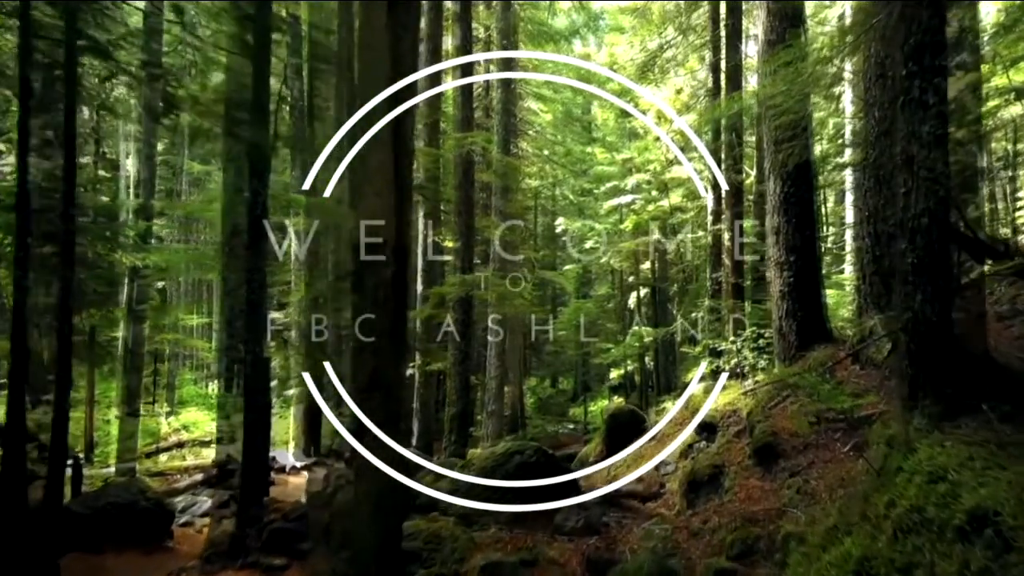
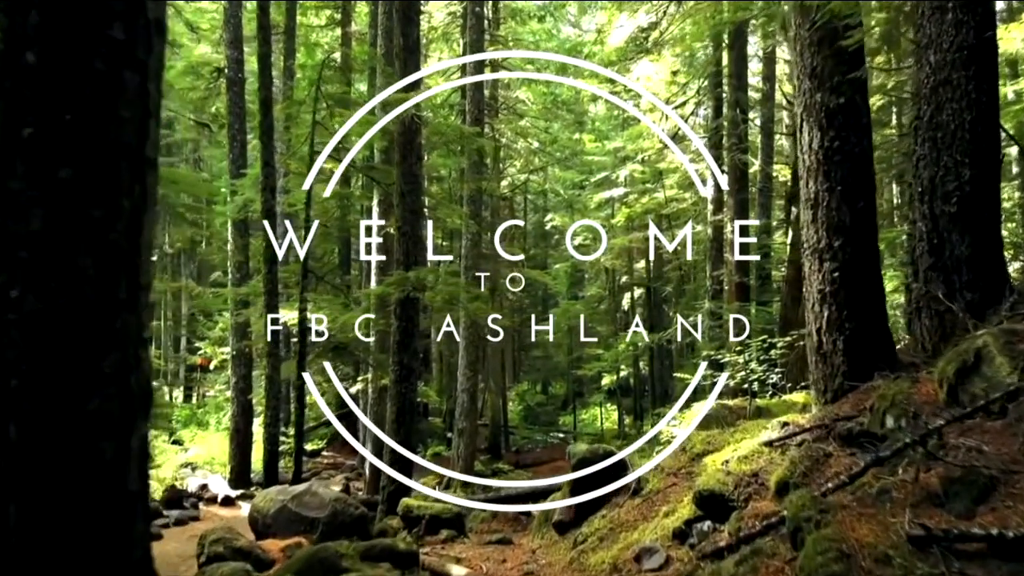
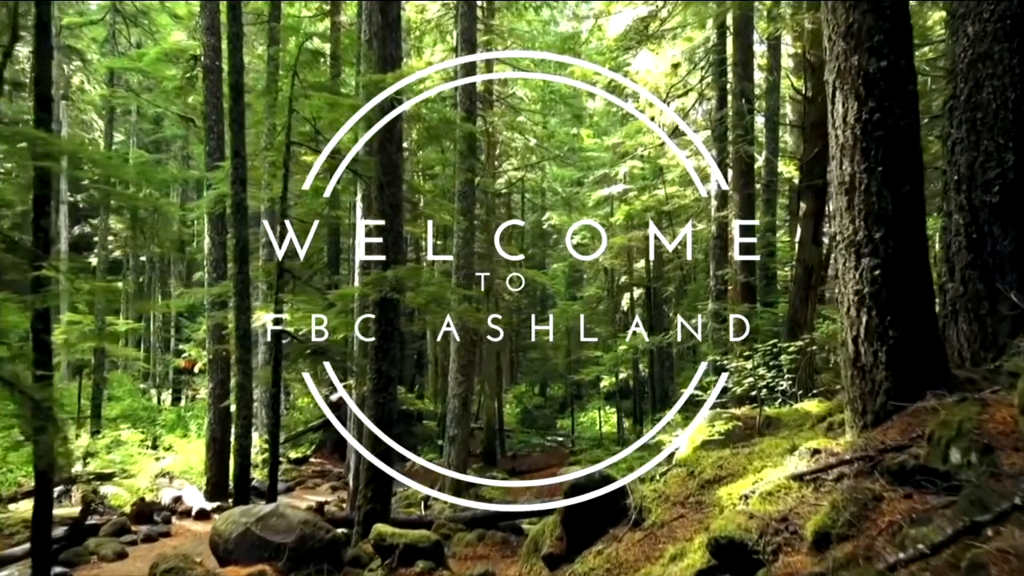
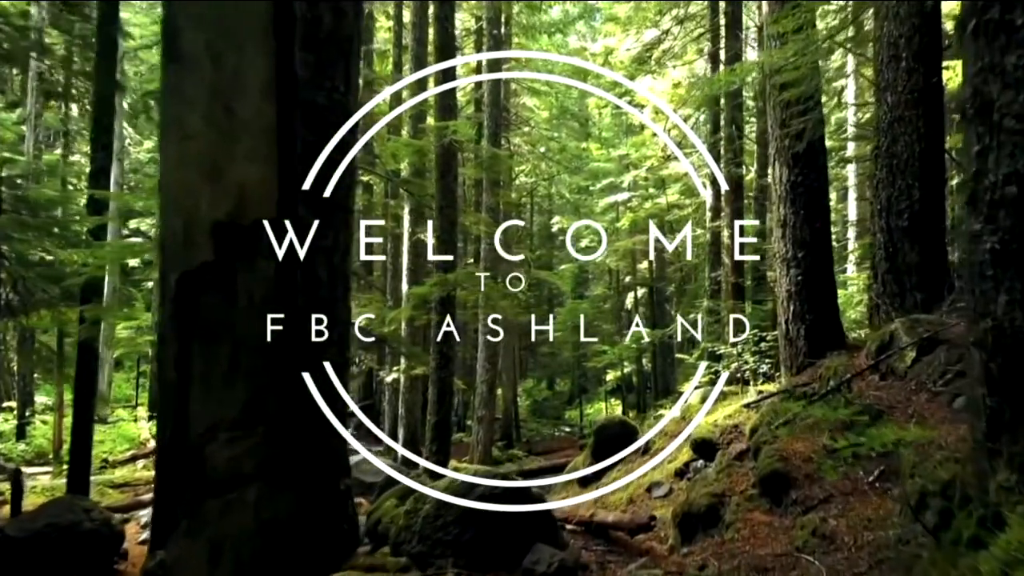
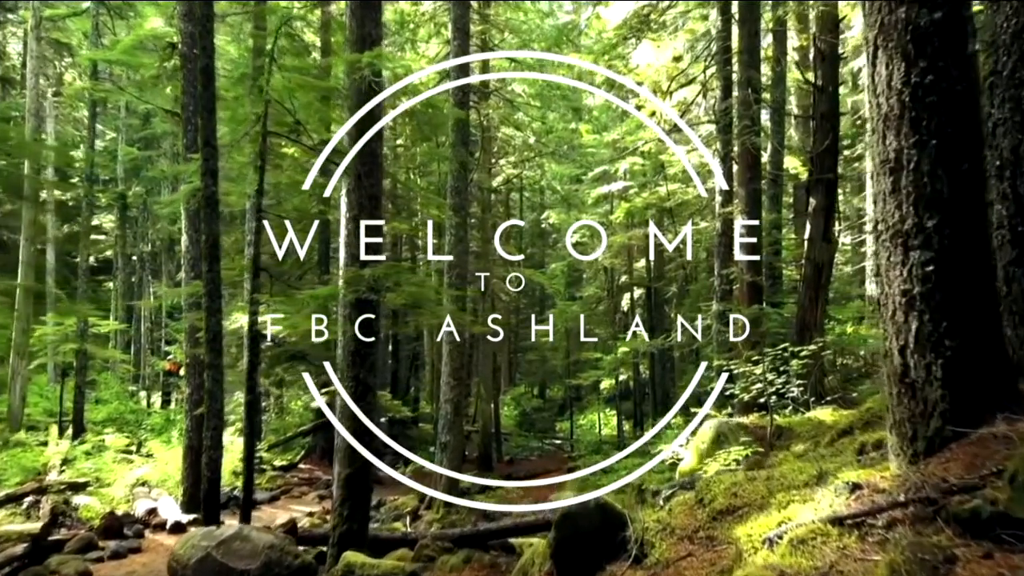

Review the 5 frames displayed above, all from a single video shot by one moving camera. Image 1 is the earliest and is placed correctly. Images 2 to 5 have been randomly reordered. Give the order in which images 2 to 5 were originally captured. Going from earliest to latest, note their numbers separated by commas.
4, 2, 3, 5
